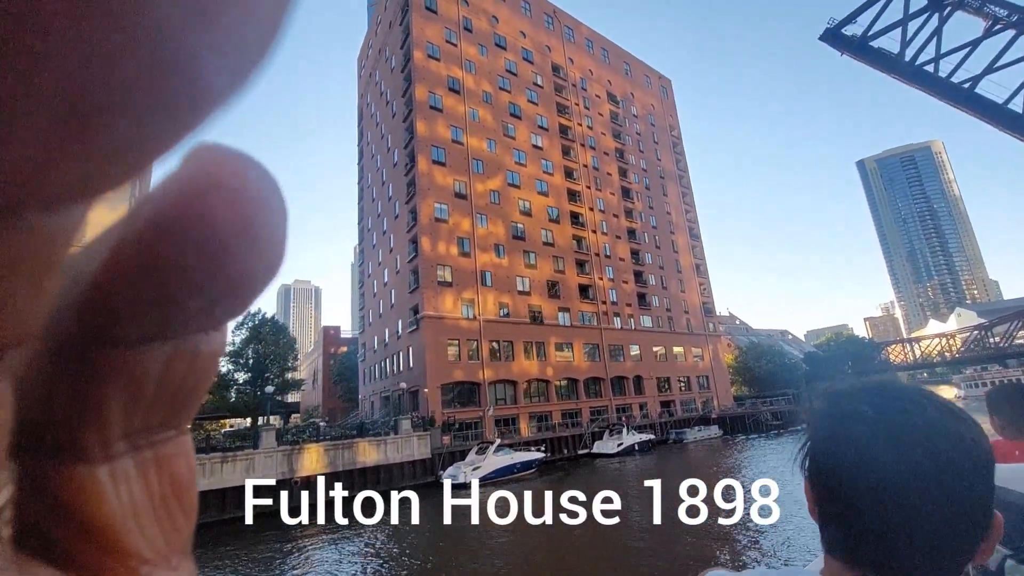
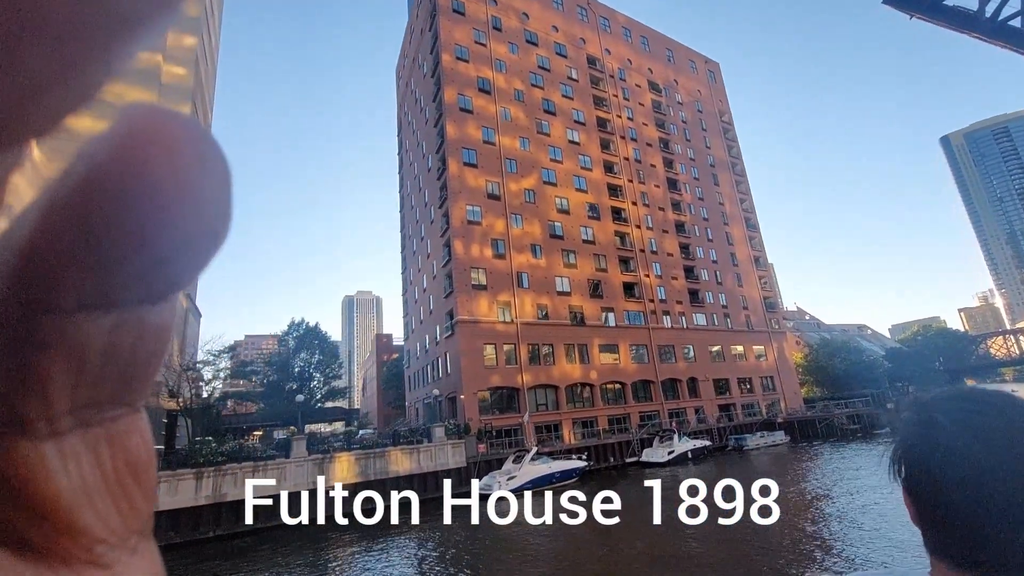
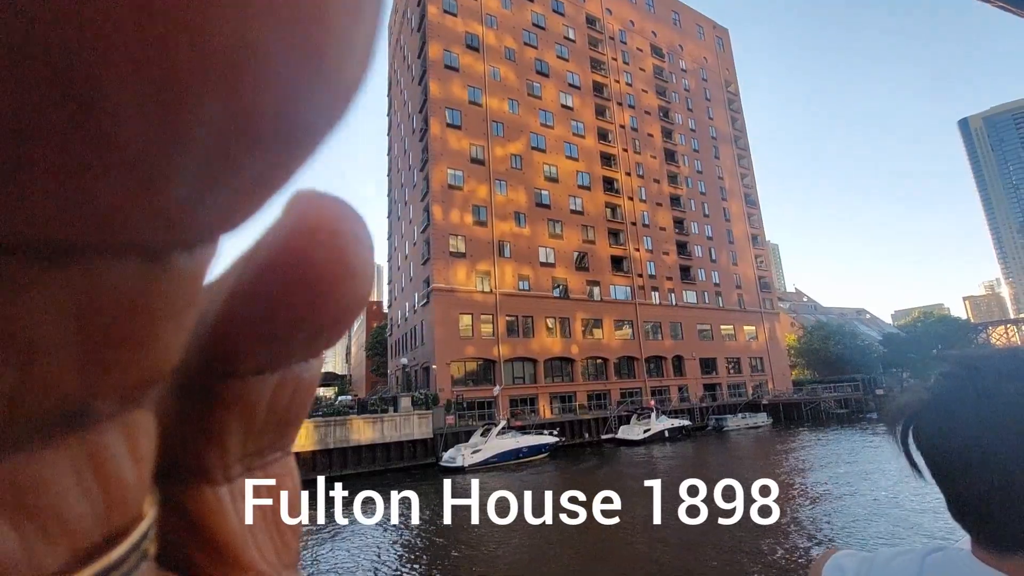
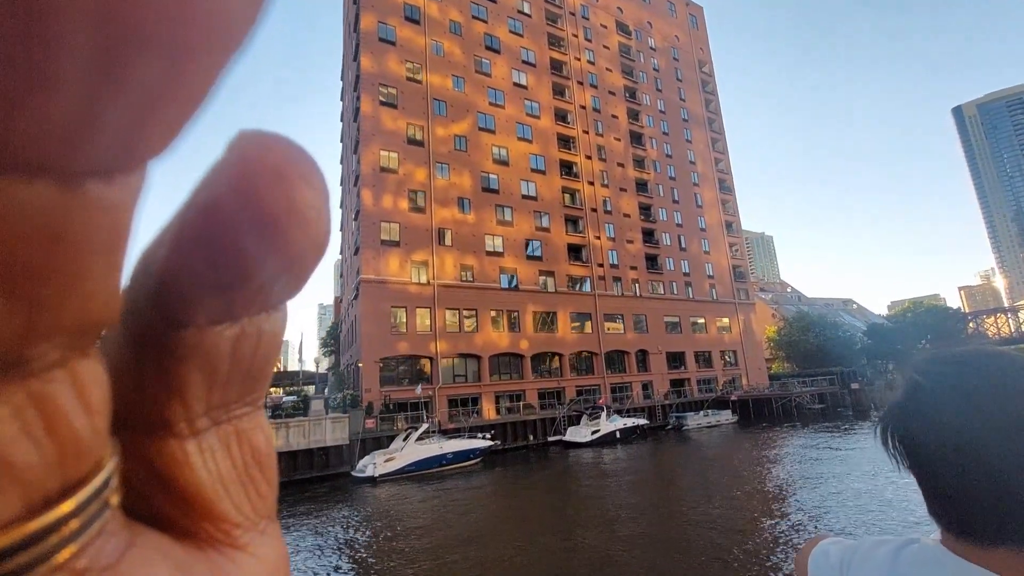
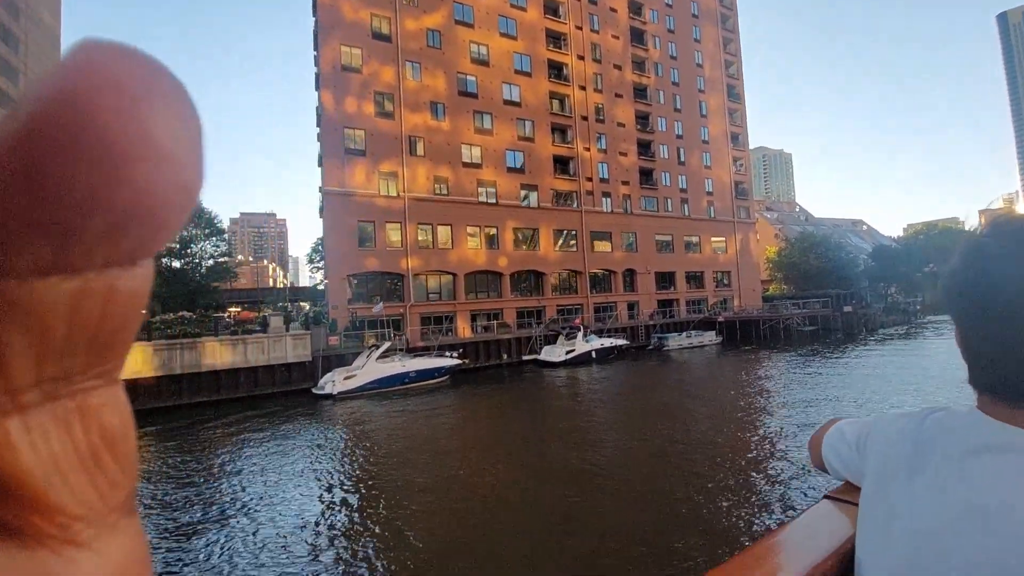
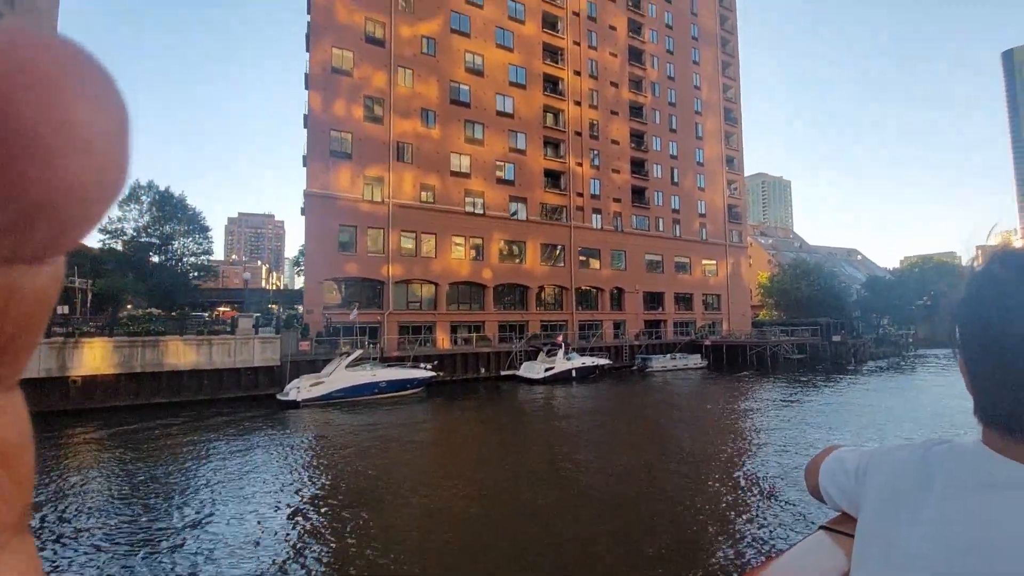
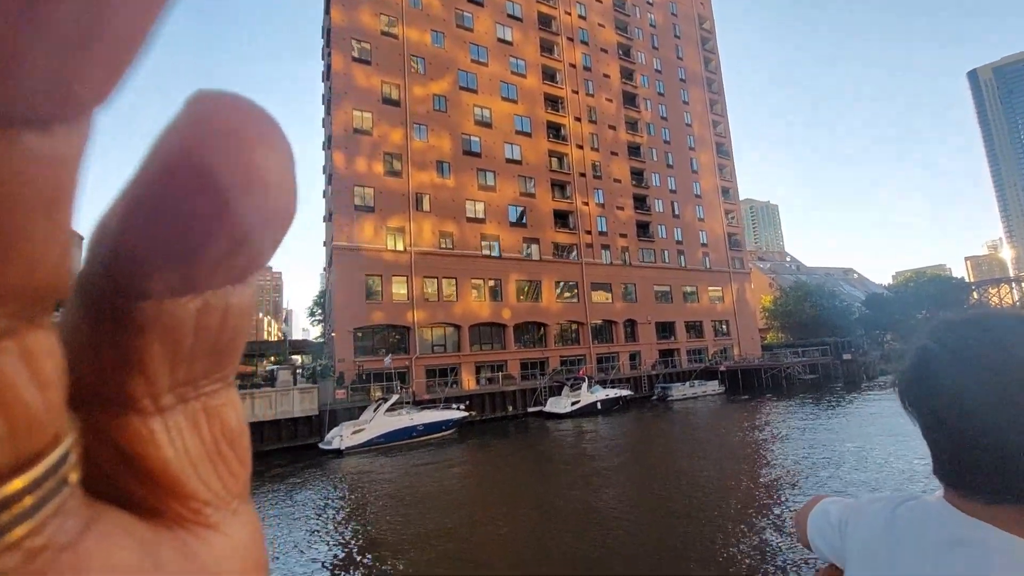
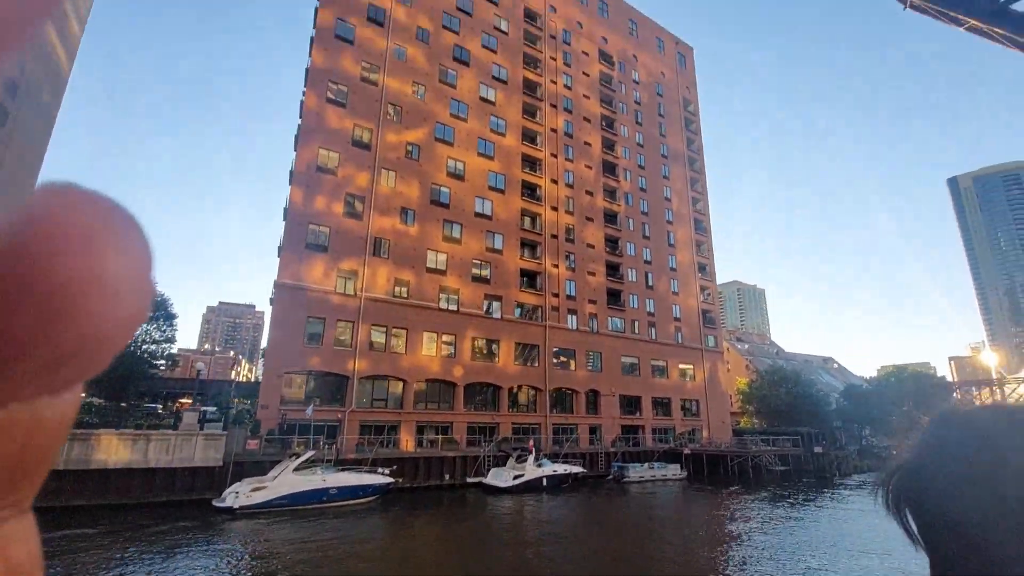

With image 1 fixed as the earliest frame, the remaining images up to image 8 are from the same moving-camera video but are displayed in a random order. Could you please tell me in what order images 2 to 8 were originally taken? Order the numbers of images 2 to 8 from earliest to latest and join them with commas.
2, 3, 4, 7, 5, 6, 8
